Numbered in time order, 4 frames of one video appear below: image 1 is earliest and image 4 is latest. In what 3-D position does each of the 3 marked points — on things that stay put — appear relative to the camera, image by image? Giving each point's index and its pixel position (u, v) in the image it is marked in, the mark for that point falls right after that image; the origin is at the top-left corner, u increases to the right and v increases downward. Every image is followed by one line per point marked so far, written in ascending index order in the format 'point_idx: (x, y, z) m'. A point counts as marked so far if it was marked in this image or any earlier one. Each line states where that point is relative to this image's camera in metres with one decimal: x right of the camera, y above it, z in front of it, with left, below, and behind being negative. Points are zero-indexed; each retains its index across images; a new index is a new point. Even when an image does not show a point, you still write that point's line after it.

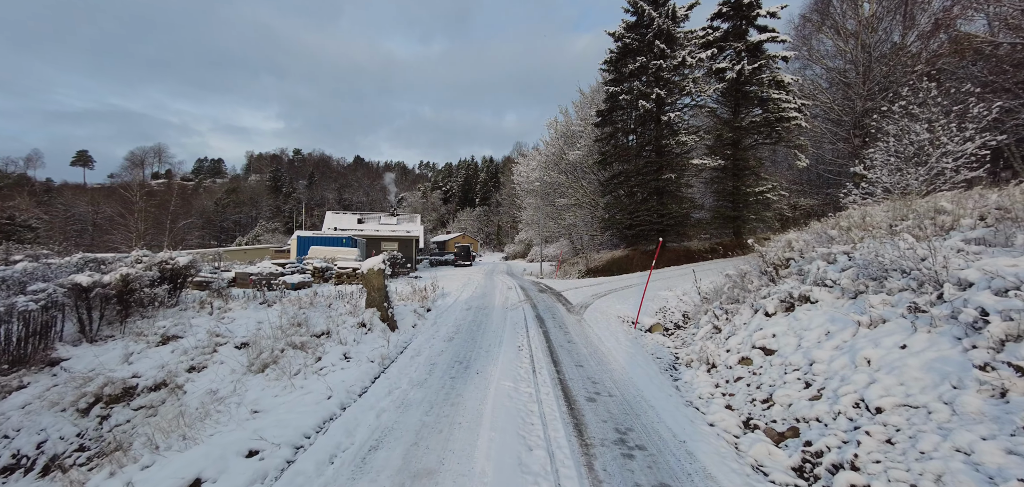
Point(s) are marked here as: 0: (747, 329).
0: (+3.2, -1.2, +5.8) m
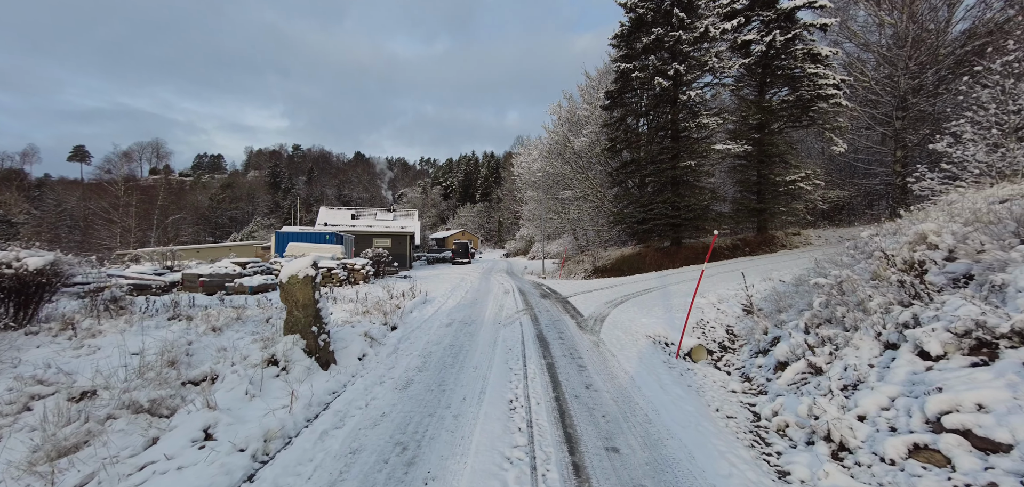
0: (+3.1, -1.1, +3.4) m
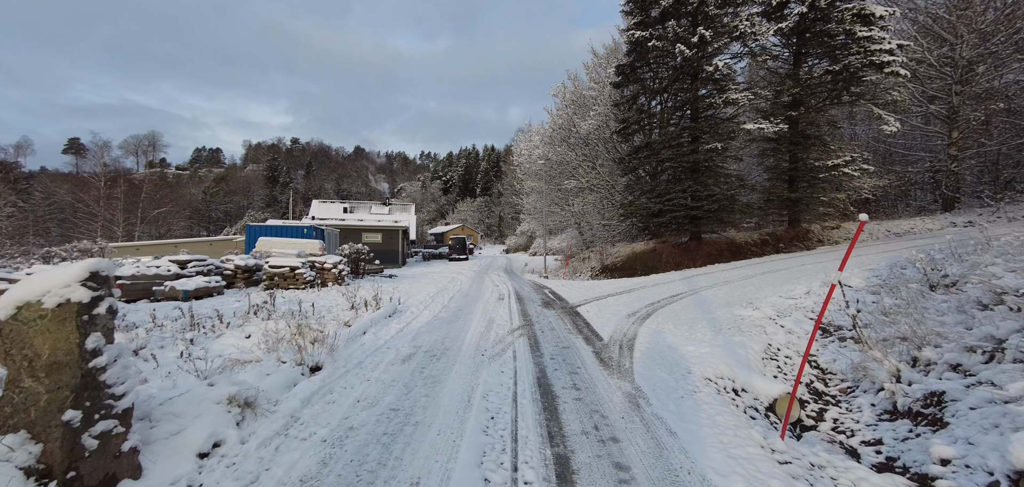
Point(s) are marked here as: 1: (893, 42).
0: (+2.9, -1.1, +0.9) m
1: (+13.7, +7.2, +15.1) m
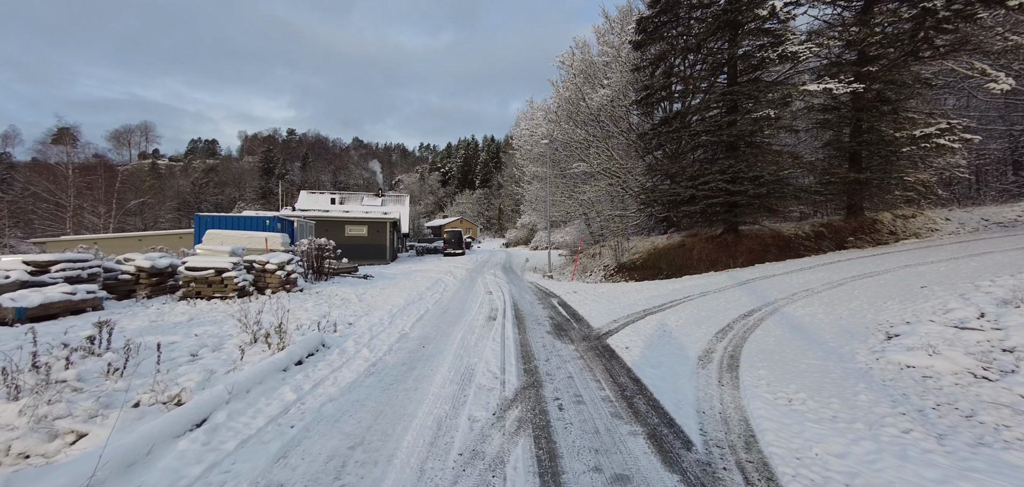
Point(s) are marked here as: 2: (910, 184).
0: (+2.8, -1.2, -2.7) m
1: (+13.6, +7.4, +11.4) m
2: (+13.6, +2.1, +14.4) m
